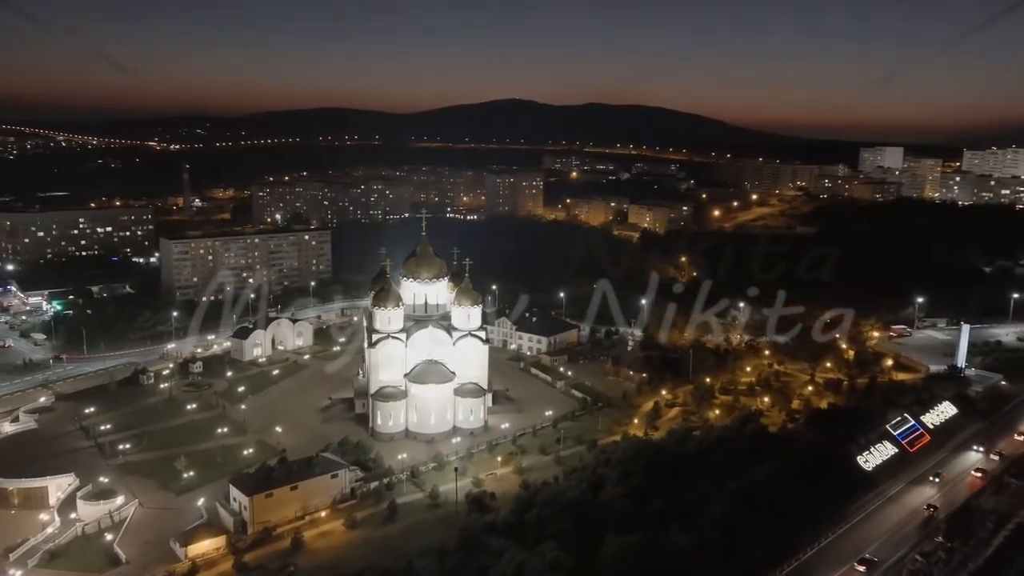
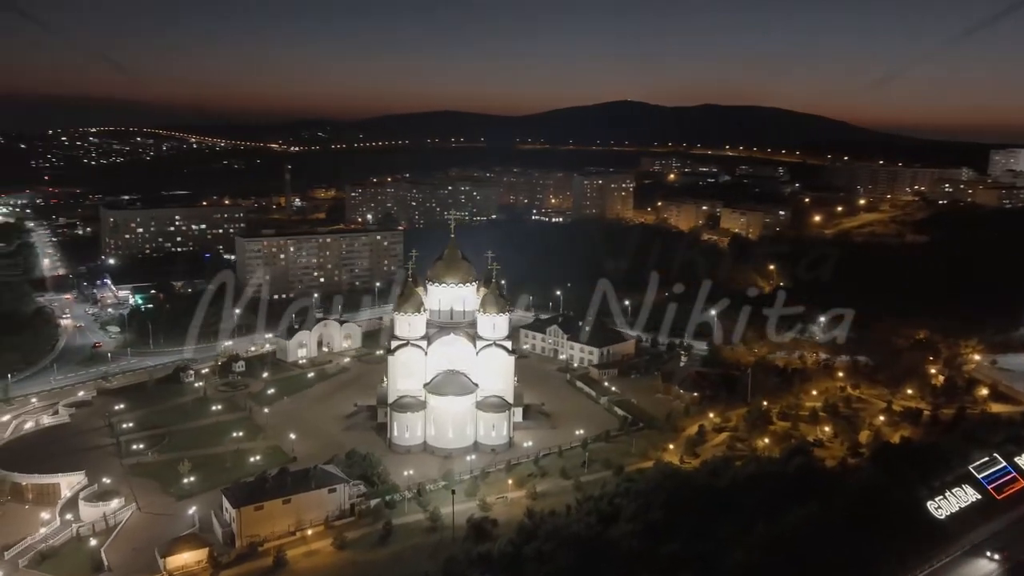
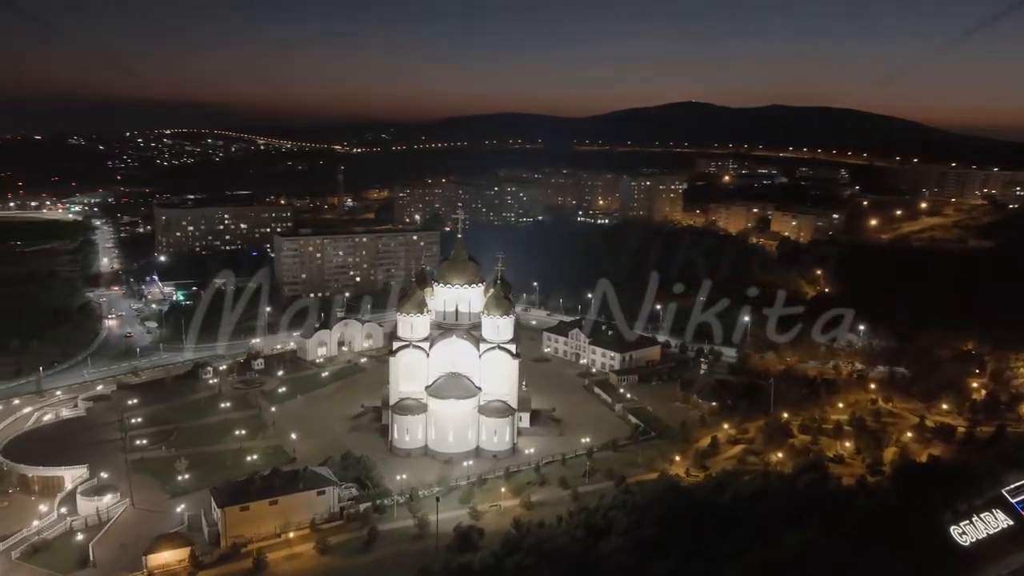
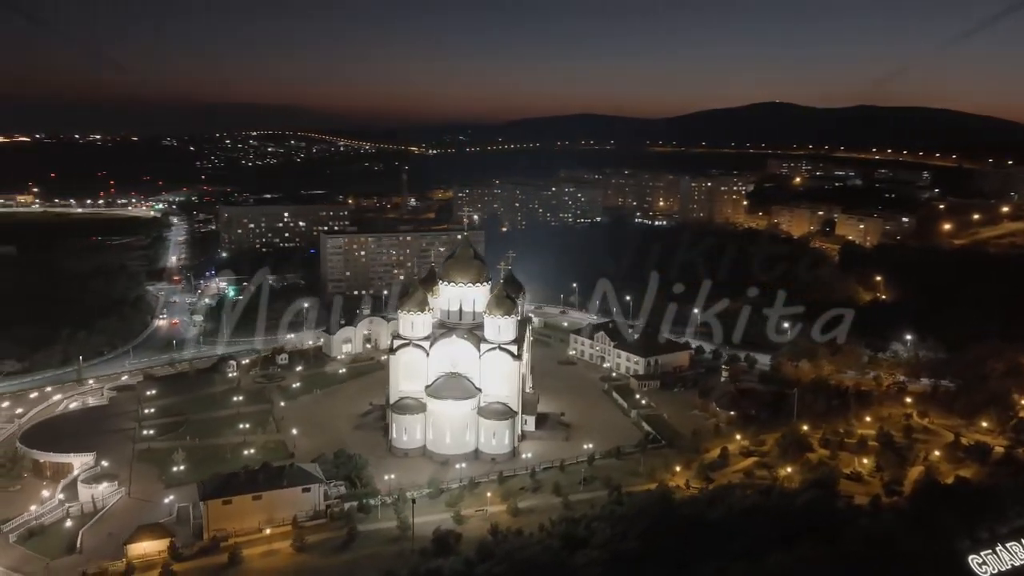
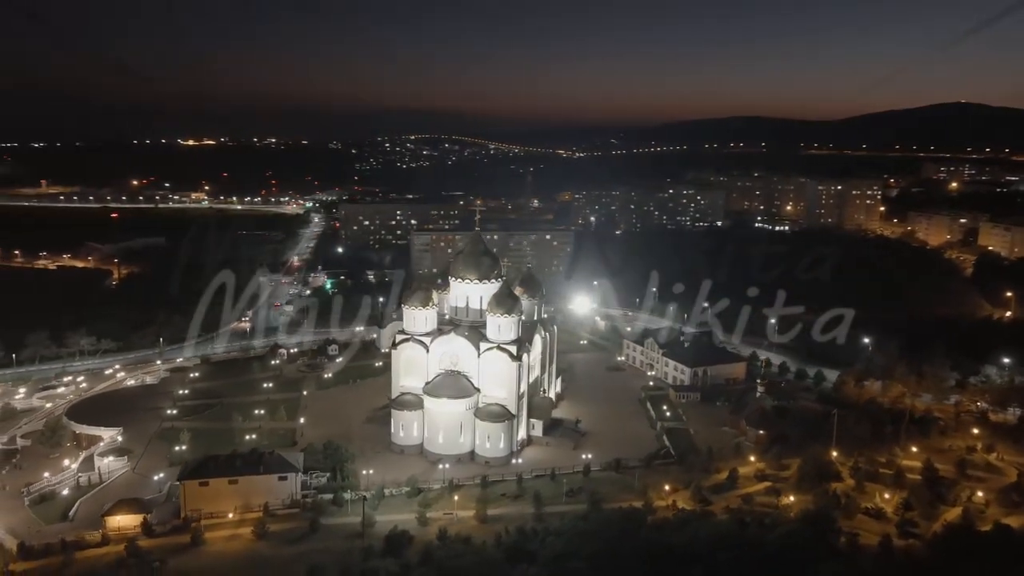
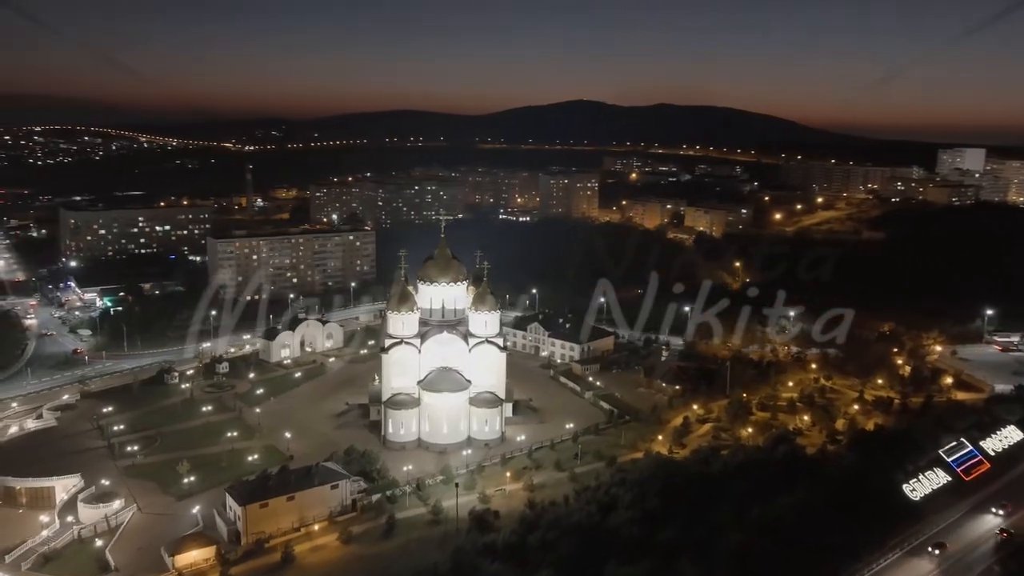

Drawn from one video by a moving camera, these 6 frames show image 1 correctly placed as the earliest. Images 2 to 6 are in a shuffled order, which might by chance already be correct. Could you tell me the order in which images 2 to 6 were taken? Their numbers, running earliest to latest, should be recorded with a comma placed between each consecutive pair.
6, 2, 3, 4, 5
